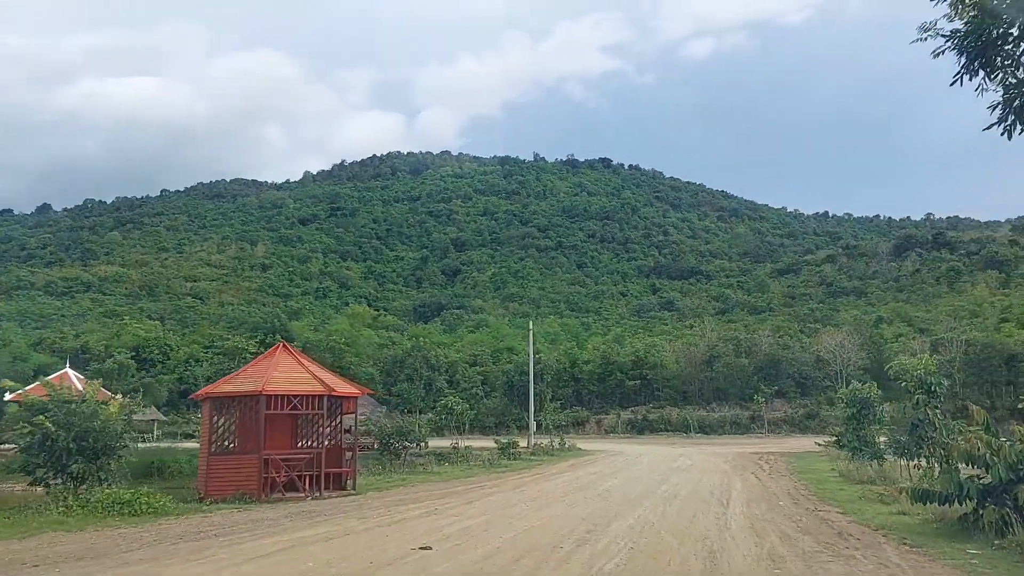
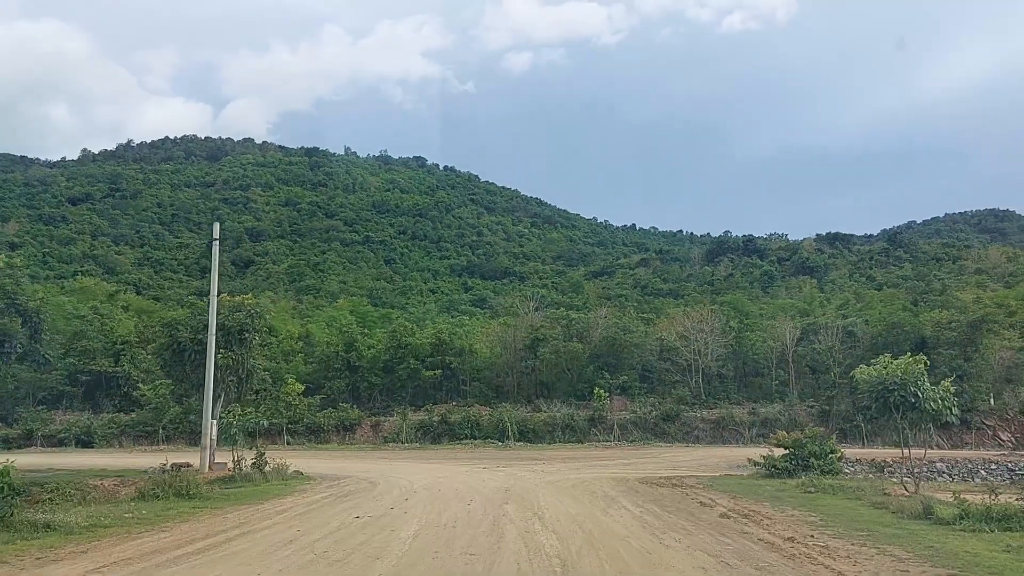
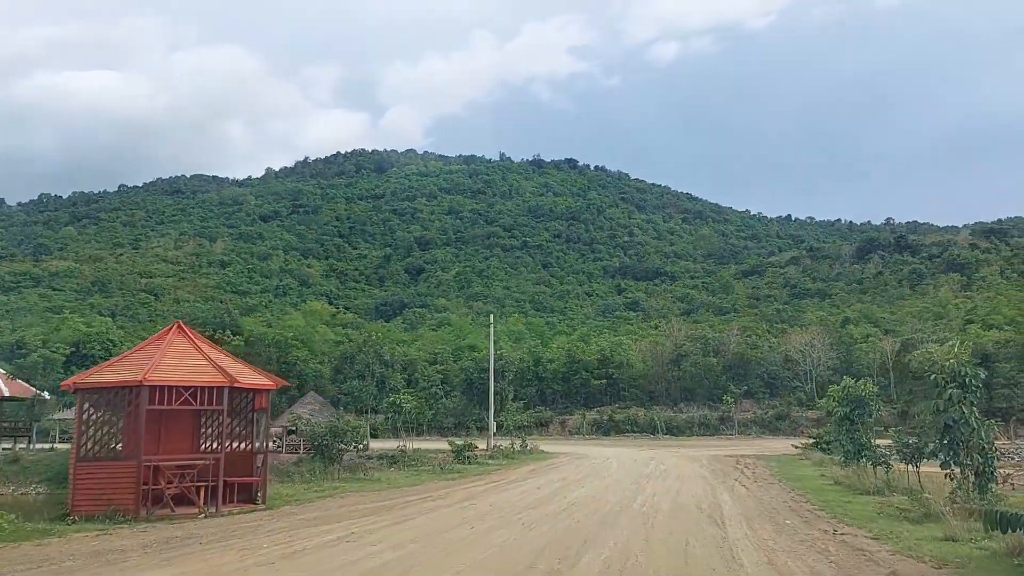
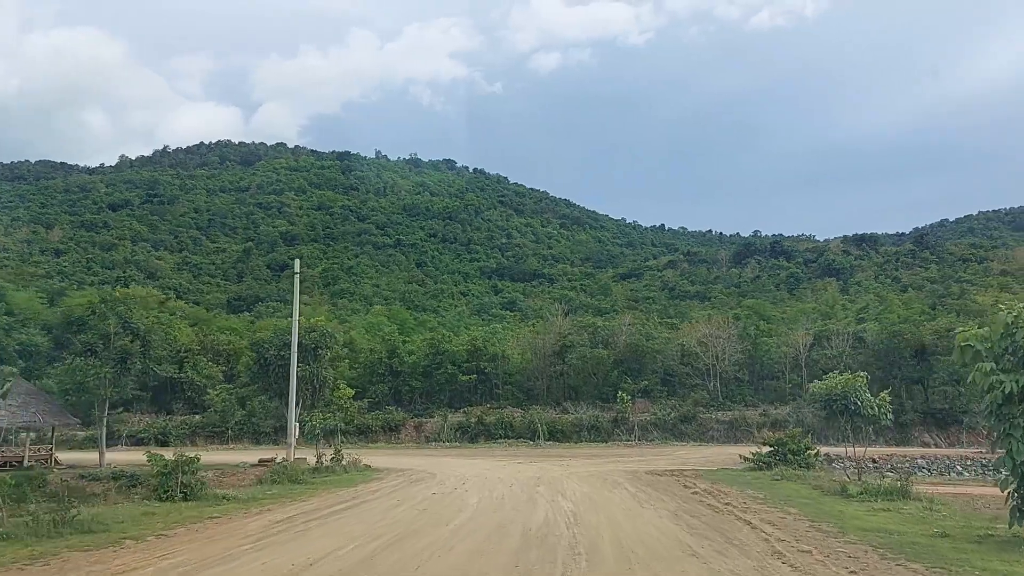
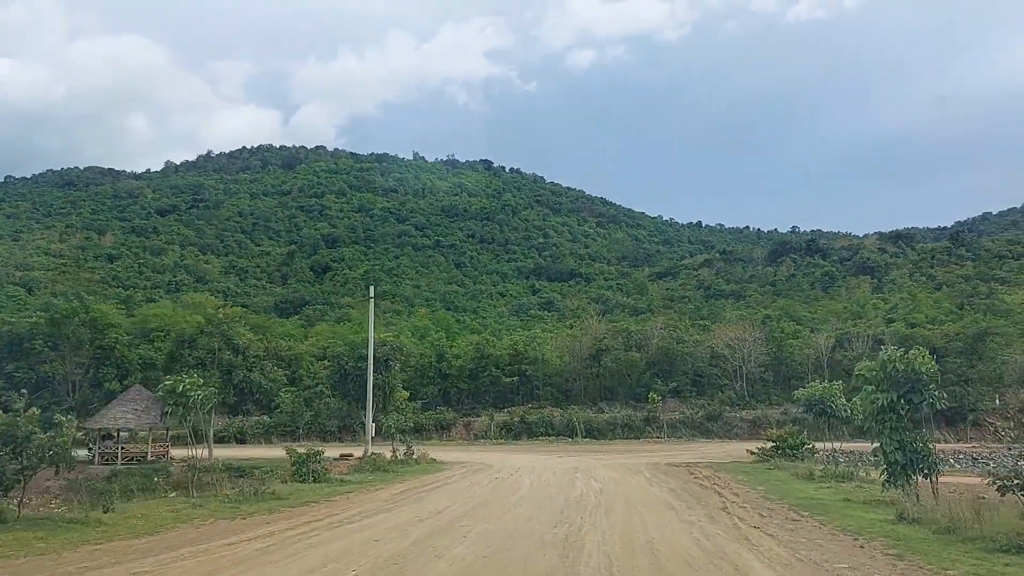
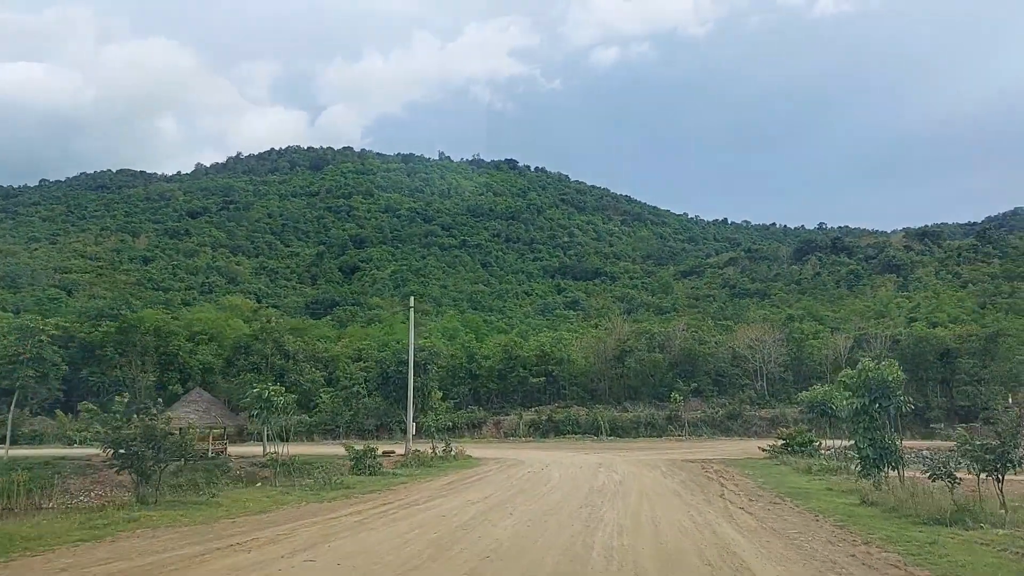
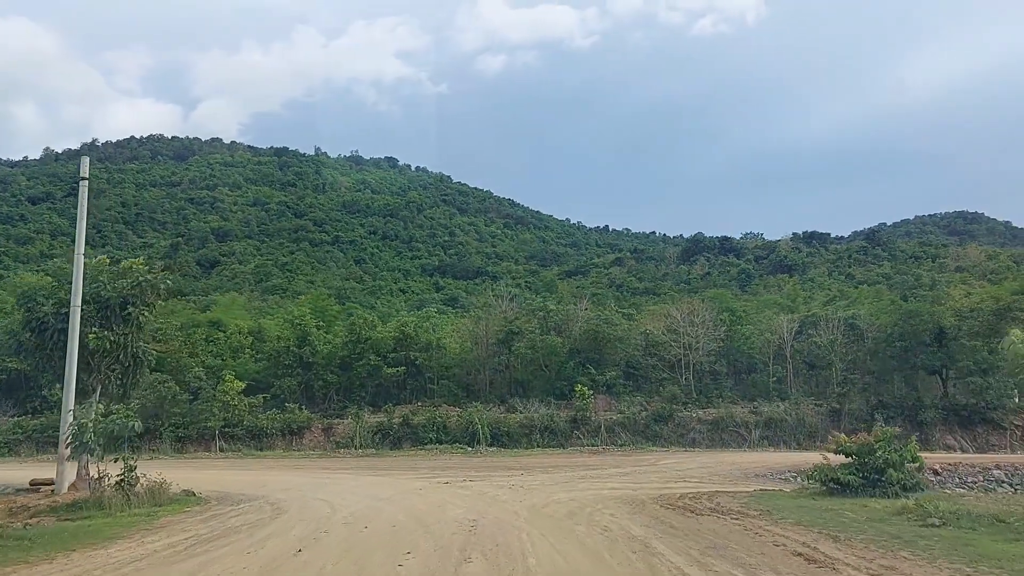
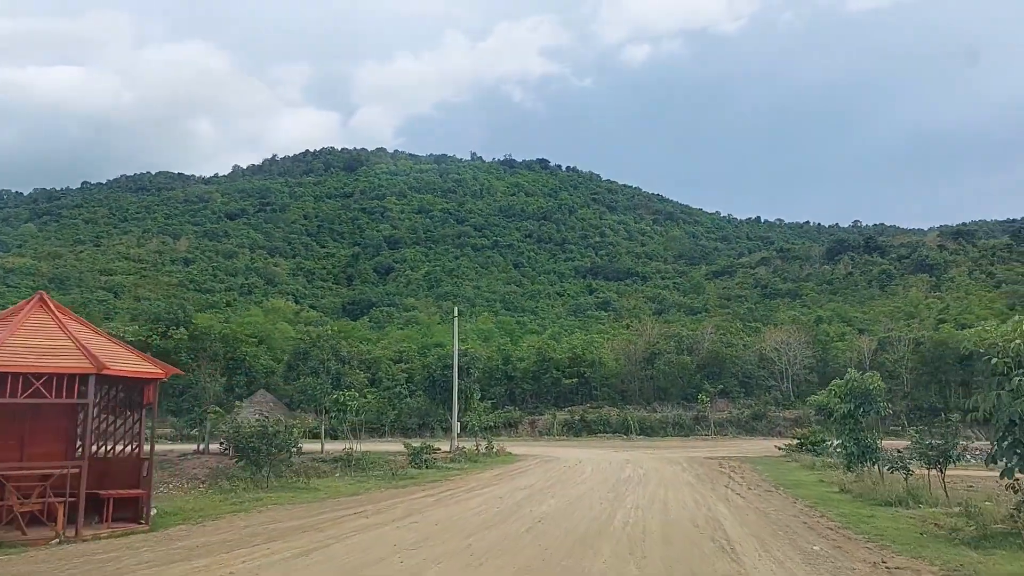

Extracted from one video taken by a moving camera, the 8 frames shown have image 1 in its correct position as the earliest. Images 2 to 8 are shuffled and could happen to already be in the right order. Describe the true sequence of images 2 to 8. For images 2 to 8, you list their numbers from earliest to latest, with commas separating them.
3, 8, 6, 5, 4, 2, 7
